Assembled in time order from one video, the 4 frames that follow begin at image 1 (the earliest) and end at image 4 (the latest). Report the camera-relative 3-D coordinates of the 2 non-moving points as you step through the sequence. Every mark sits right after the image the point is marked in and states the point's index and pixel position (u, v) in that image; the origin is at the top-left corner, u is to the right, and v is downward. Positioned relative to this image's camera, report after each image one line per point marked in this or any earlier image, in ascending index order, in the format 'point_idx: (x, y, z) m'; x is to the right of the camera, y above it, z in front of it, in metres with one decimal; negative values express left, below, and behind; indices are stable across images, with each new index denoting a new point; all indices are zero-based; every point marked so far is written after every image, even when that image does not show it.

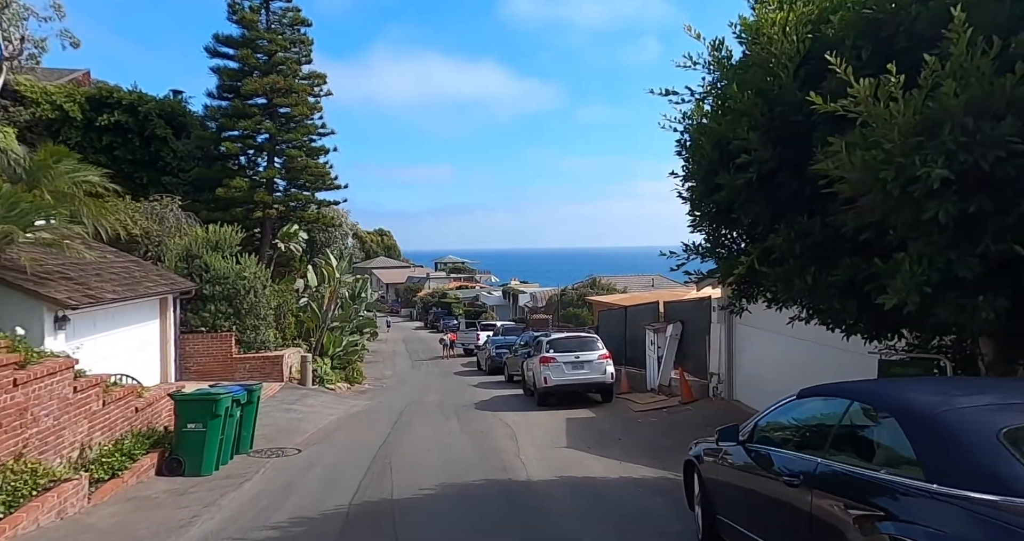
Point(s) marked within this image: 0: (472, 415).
0: (-0.9, -3.1, +15.5) m
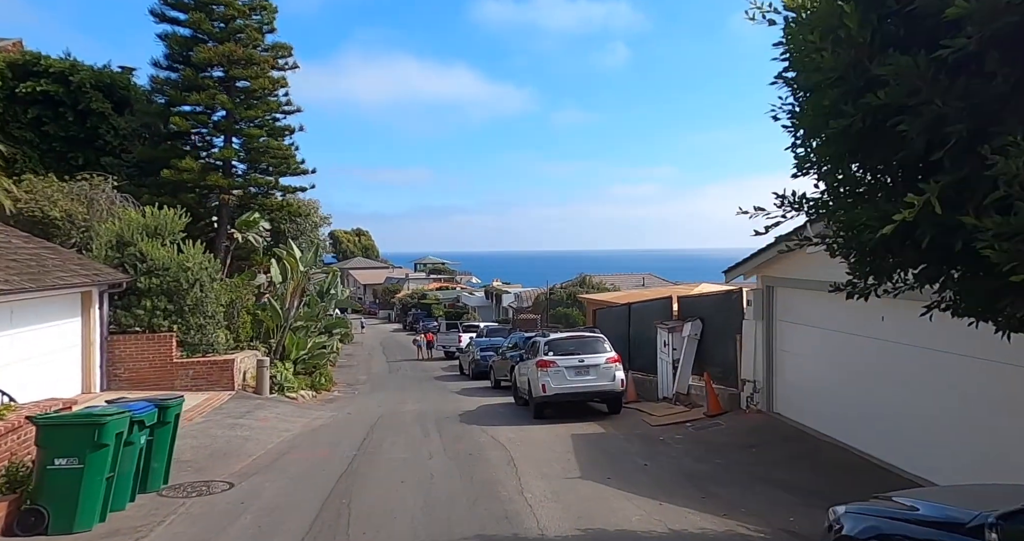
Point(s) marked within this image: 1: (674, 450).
0: (-1.0, -2.9, +13.0) m
1: (+2.3, -2.6, +10.2) m
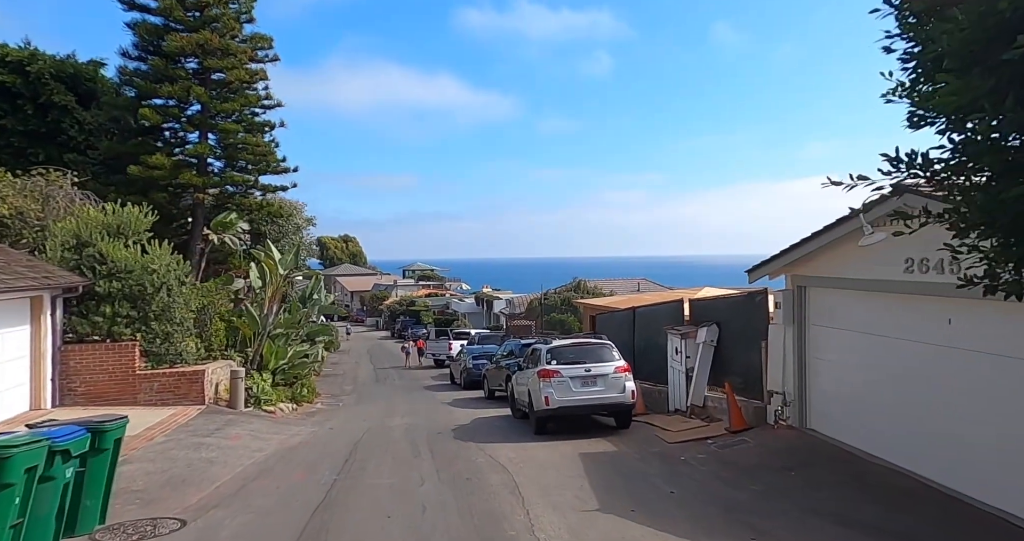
0: (-1.0, -2.9, +11.7) m
1: (+2.4, -2.5, +8.9) m
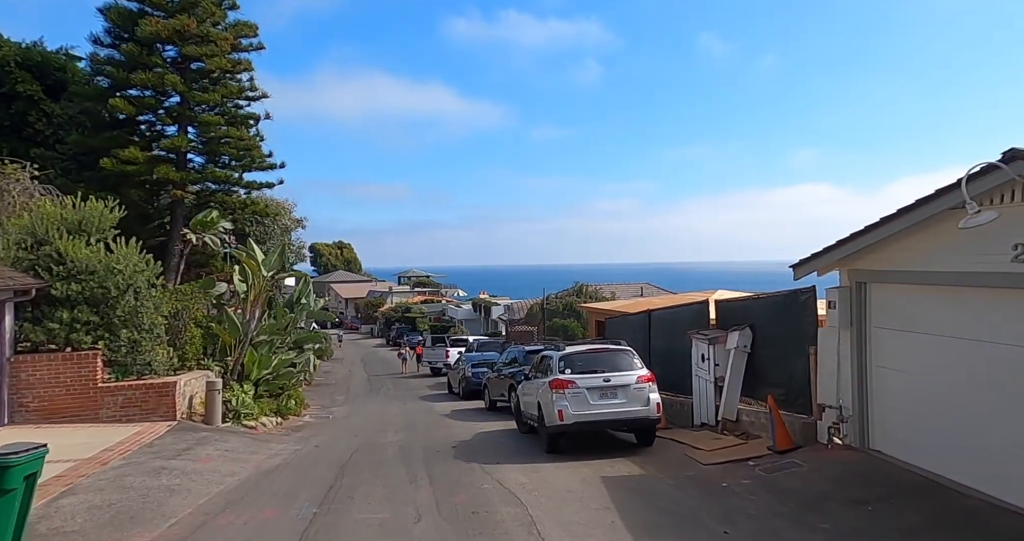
0: (-0.9, -2.9, +10.2) m
1: (+2.5, -2.4, +7.5) m
